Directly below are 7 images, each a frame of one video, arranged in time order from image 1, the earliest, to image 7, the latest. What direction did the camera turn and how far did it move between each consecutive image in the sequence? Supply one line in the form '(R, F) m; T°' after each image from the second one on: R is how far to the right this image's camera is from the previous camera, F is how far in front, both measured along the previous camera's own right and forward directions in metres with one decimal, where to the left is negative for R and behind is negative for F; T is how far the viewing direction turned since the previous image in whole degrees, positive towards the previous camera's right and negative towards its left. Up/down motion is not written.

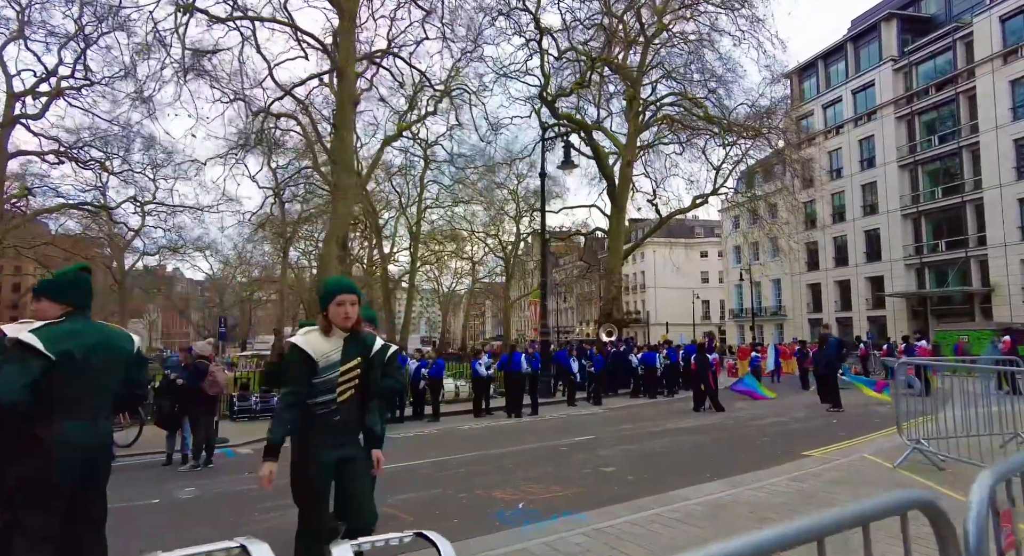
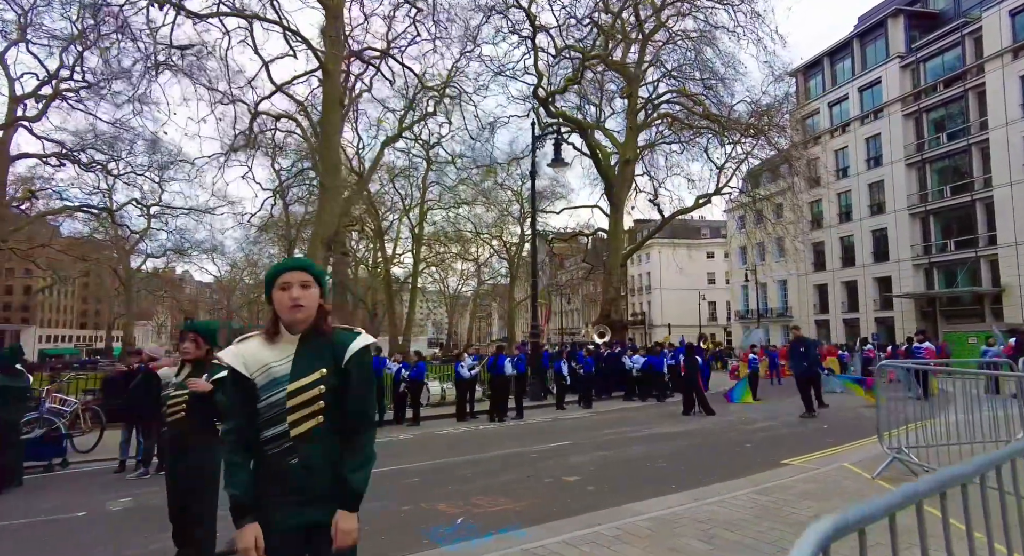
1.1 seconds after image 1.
(+0.6, +0.4) m; -1°
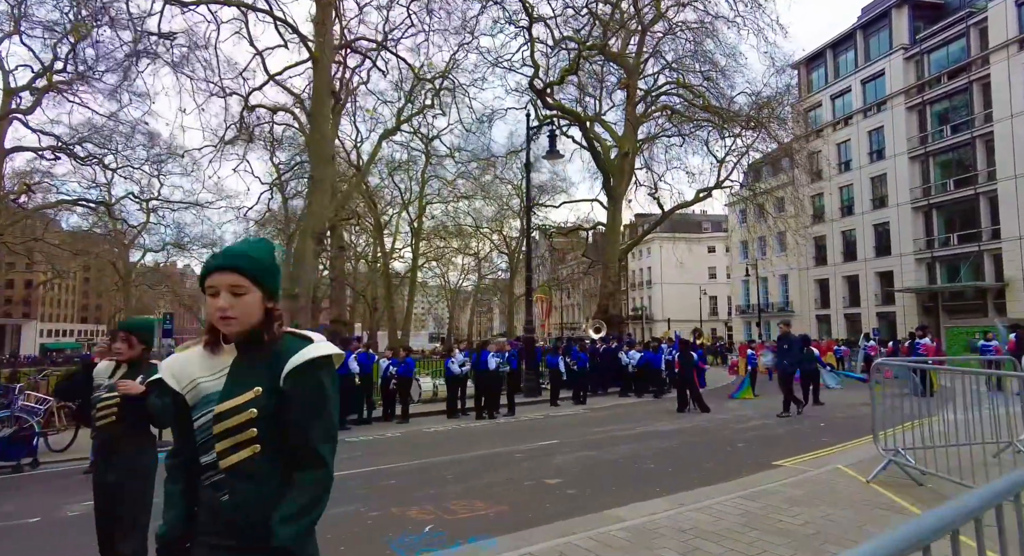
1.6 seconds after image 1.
(+0.2, +0.3) m; 0°
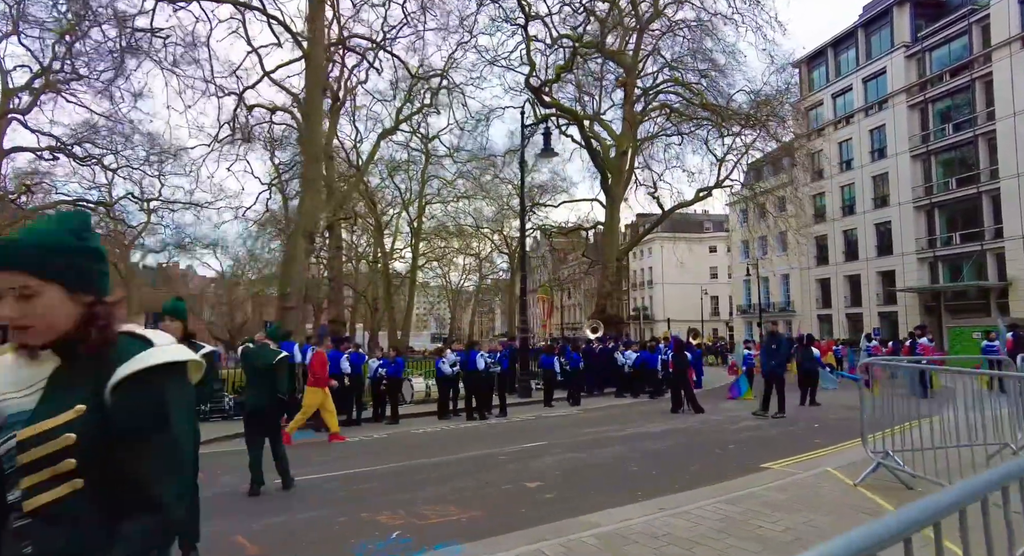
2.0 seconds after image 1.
(+0.2, +0.2) m; 0°
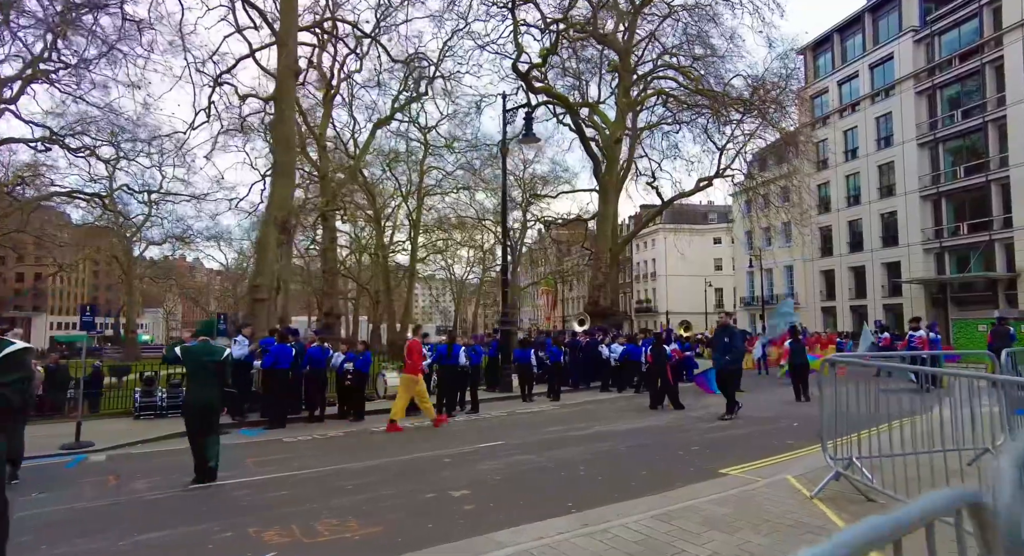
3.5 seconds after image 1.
(+0.8, +0.6) m; -1°
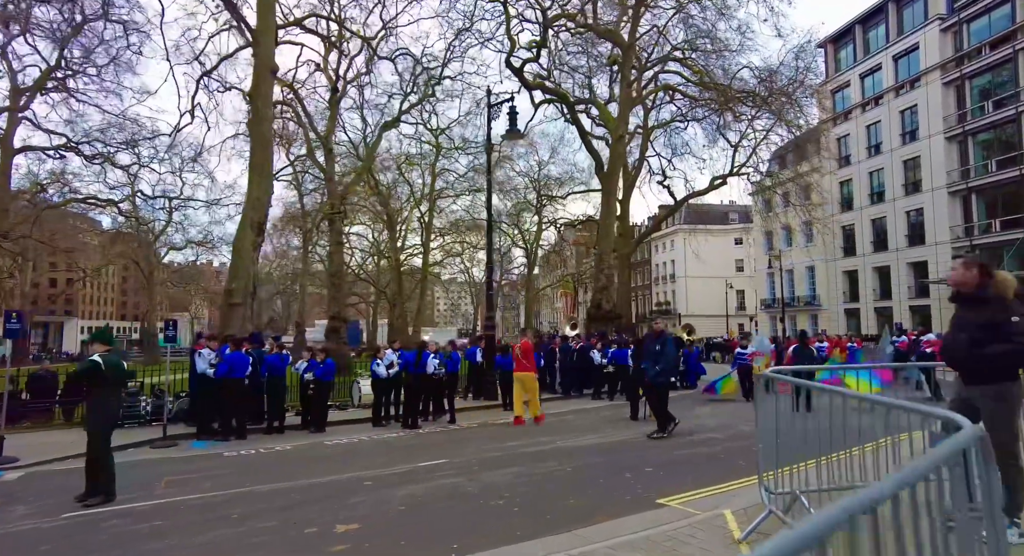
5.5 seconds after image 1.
(+1.1, +0.8) m; -2°
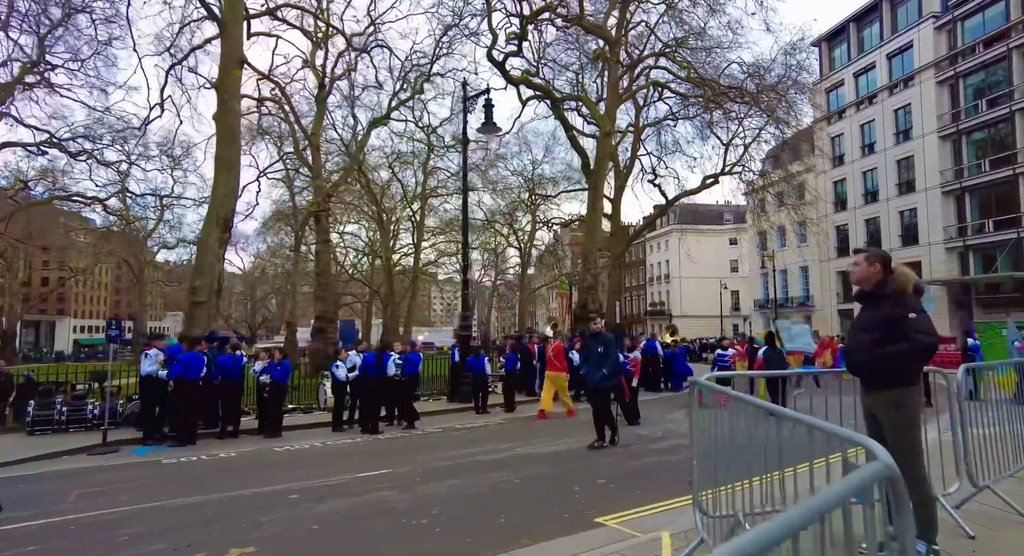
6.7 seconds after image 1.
(+0.6, +0.5) m; 0°
